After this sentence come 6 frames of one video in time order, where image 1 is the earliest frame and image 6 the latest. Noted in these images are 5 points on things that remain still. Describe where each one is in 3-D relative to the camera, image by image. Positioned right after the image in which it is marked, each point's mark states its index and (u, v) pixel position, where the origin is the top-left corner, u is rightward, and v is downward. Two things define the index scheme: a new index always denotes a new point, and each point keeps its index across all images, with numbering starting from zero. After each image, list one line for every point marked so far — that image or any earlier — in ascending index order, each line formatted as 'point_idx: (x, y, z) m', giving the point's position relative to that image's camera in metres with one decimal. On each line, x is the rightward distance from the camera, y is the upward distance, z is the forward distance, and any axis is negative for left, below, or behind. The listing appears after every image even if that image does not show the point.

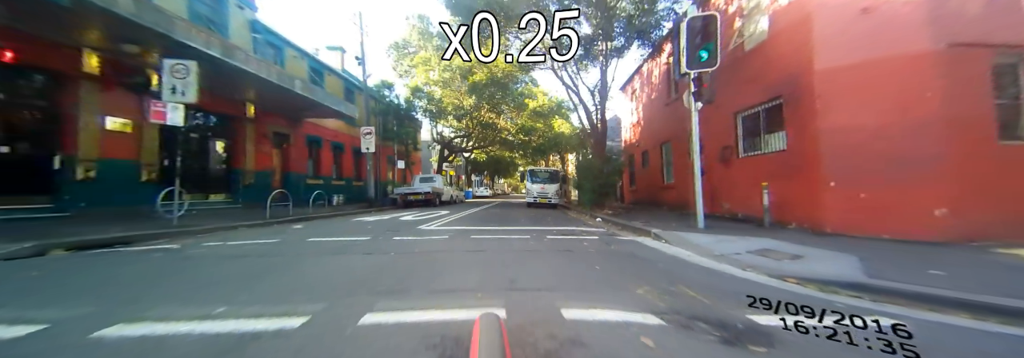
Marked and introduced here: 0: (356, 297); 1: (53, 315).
0: (-2.0, -1.5, +3.2) m
1: (-4.7, -1.5, +2.5) m
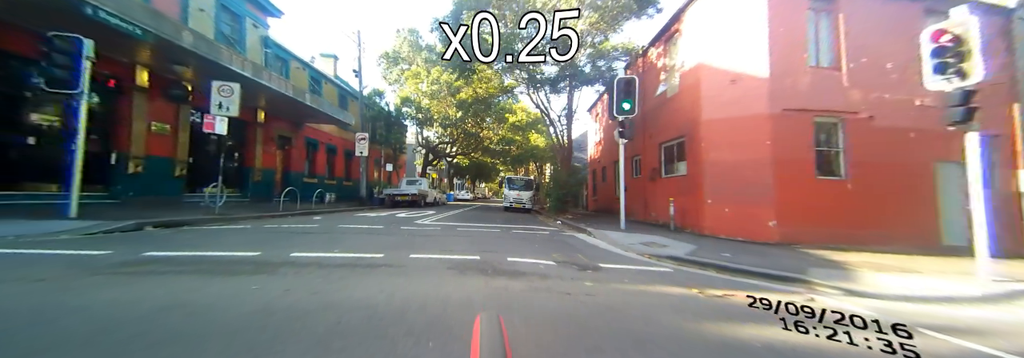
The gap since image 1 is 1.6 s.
0: (-2.6, -1.7, +5.9) m
1: (-5.3, -1.5, +5.0) m
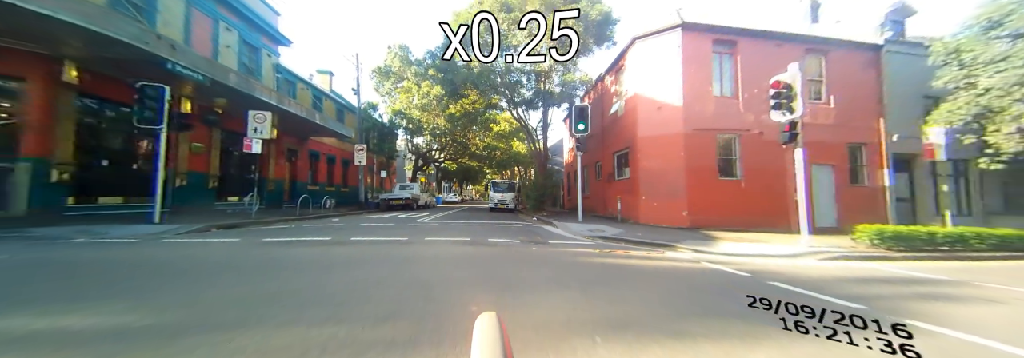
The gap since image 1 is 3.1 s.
0: (-3.3, -2.0, +8.9) m
1: (-5.9, -1.9, +7.9) m
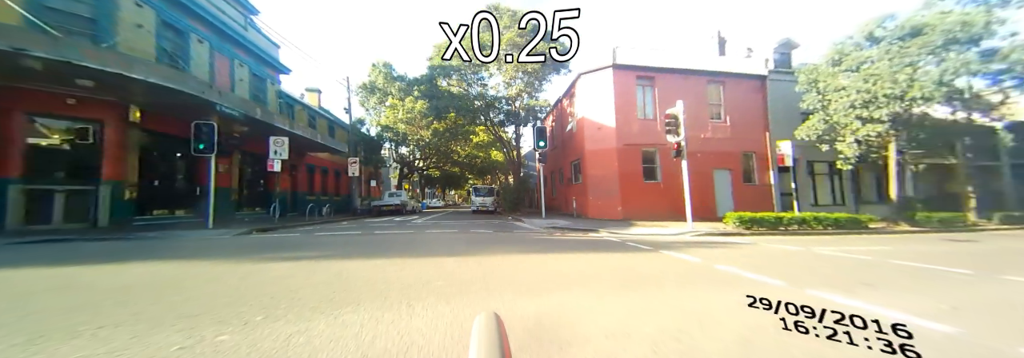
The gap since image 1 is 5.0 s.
0: (-4.6, -2.5, +12.5) m
1: (-7.1, -2.4, +11.3) m
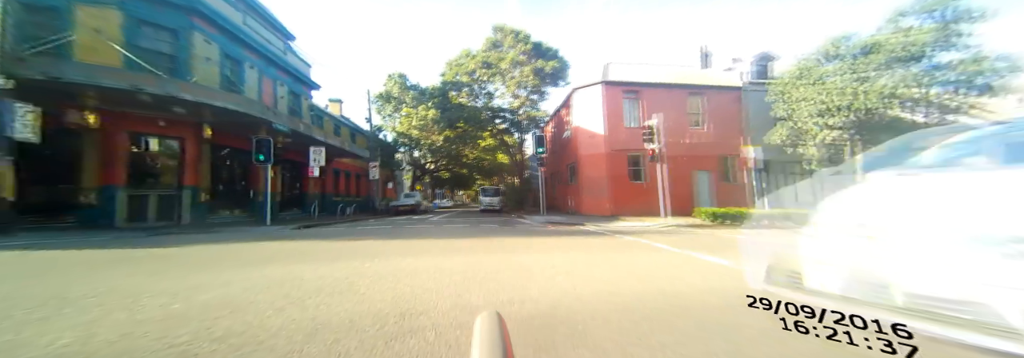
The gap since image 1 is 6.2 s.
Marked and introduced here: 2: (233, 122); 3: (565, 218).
0: (-4.5, -2.7, +15.3) m
1: (-7.1, -2.7, +14.2) m
2: (-17.5, +3.5, +17.0) m
3: (+3.8, -2.7, +18.7) m
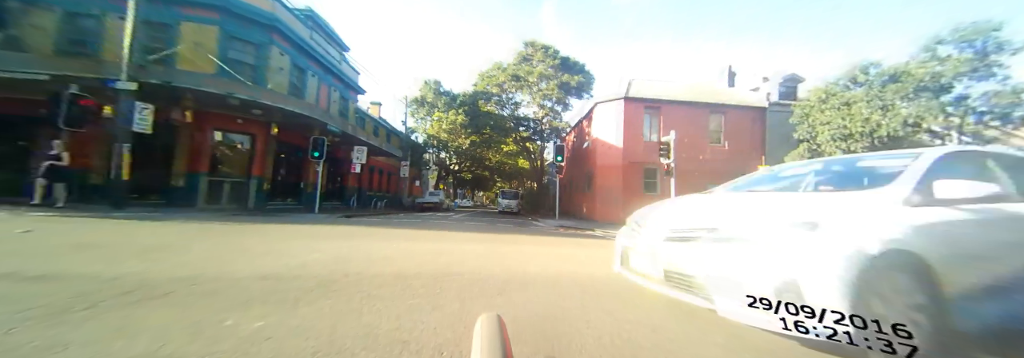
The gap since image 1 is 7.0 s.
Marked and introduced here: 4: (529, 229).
0: (-3.6, -2.8, +17.0) m
1: (-6.2, -2.6, +16.0) m
2: (-16.1, +4.2, +19.7) m
3: (+4.9, -3.3, +19.7) m
4: (+0.7, -2.9, +15.6) m
